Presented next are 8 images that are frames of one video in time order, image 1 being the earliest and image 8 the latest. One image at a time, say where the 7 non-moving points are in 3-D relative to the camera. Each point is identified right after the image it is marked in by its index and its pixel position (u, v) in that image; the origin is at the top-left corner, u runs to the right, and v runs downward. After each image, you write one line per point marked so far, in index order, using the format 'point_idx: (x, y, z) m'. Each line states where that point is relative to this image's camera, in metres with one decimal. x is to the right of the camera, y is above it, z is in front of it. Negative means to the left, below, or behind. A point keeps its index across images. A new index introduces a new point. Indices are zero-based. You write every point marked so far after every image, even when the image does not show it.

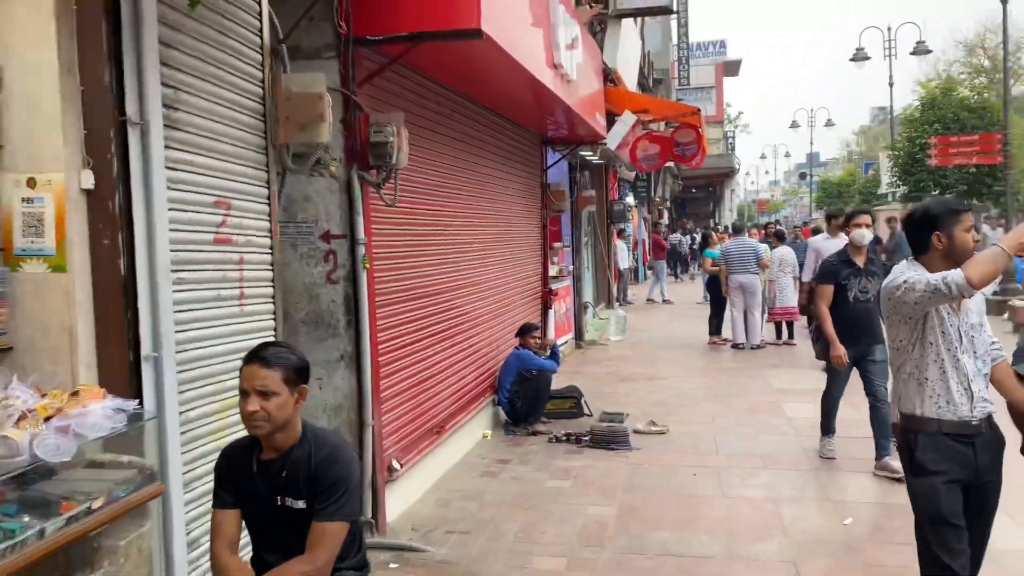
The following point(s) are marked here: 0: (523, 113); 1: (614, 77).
0: (+0.1, +1.8, +8.2) m
1: (+1.2, +2.5, +9.9) m
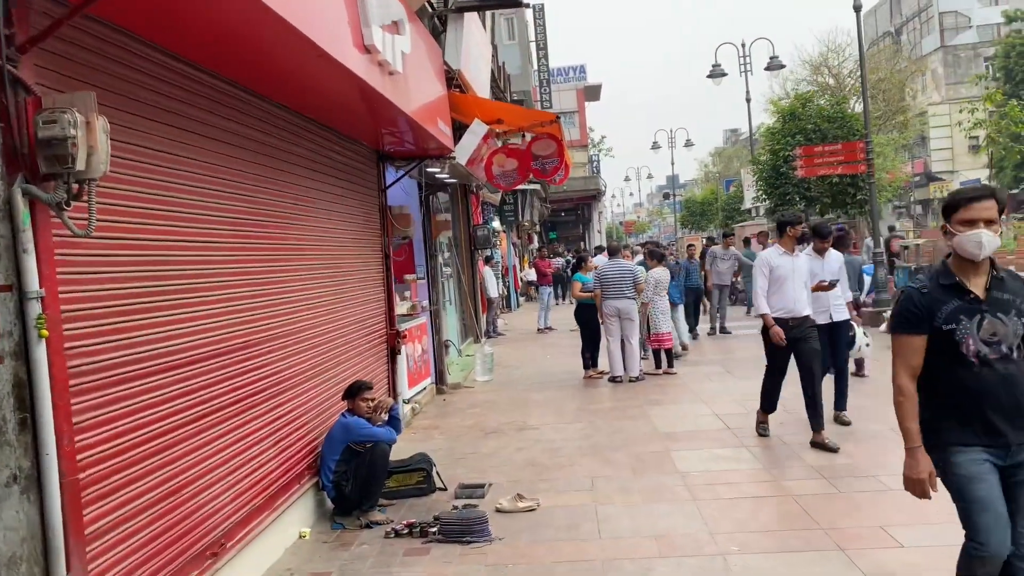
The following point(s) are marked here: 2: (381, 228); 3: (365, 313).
0: (-1.4, +1.4, +6.8) m
1: (-0.5, +2.1, +8.6) m
2: (-1.3, +0.6, +8.1) m
3: (-1.3, -0.2, +7.4) m
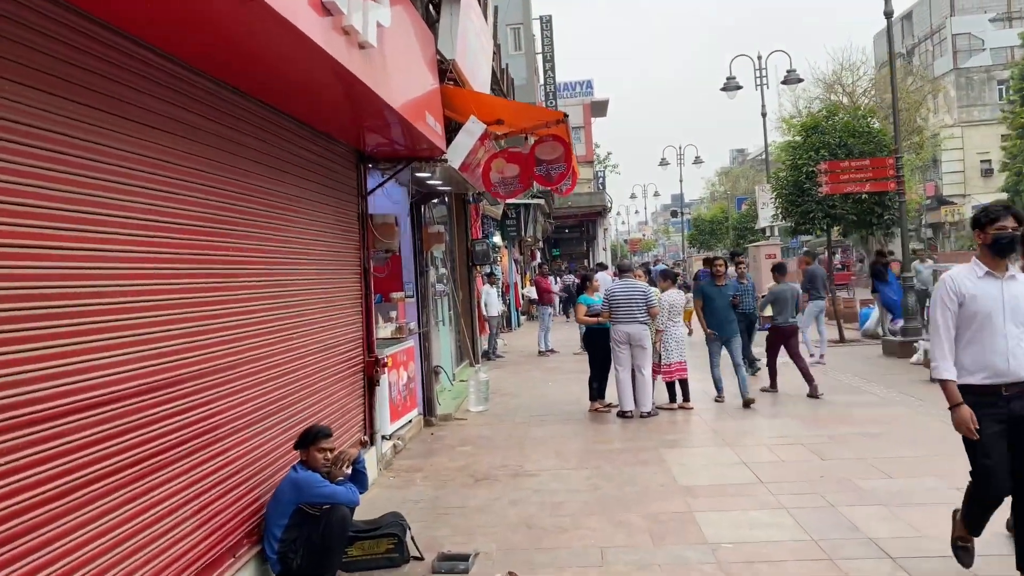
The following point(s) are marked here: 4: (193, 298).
0: (-1.4, +1.2, +5.8) m
1: (-0.5, +1.9, +7.6) m
2: (-1.3, +0.4, +7.1) m
3: (-1.4, -0.4, +6.4) m
4: (-1.5, 0.0, +4.0) m
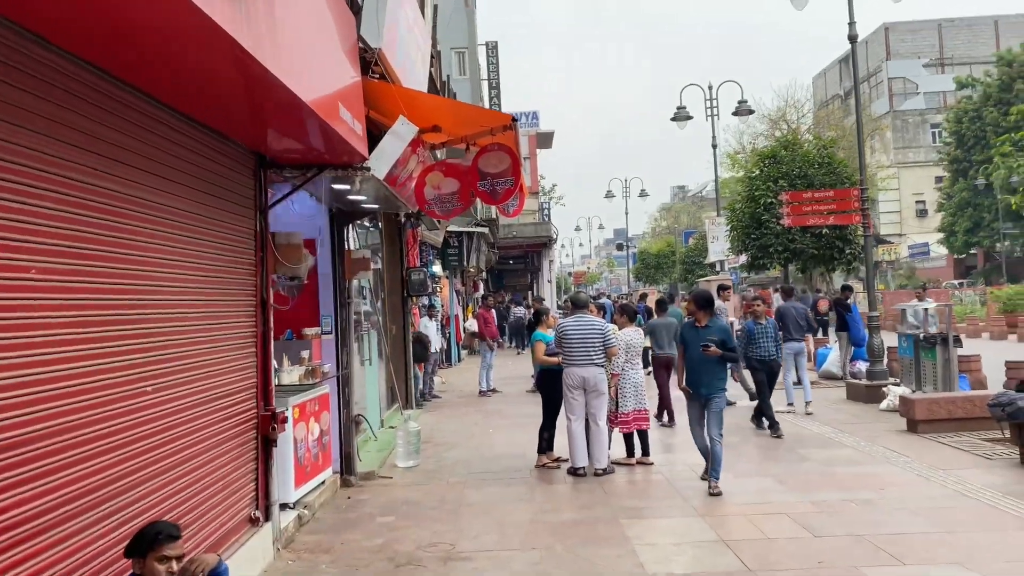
0: (-1.7, +1.0, +4.5) m
1: (-1.0, +1.7, +6.4) m
2: (-1.8, +0.2, +5.7) m
3: (-1.8, -0.6, +5.0) m
4: (-1.8, -0.2, +2.7) m
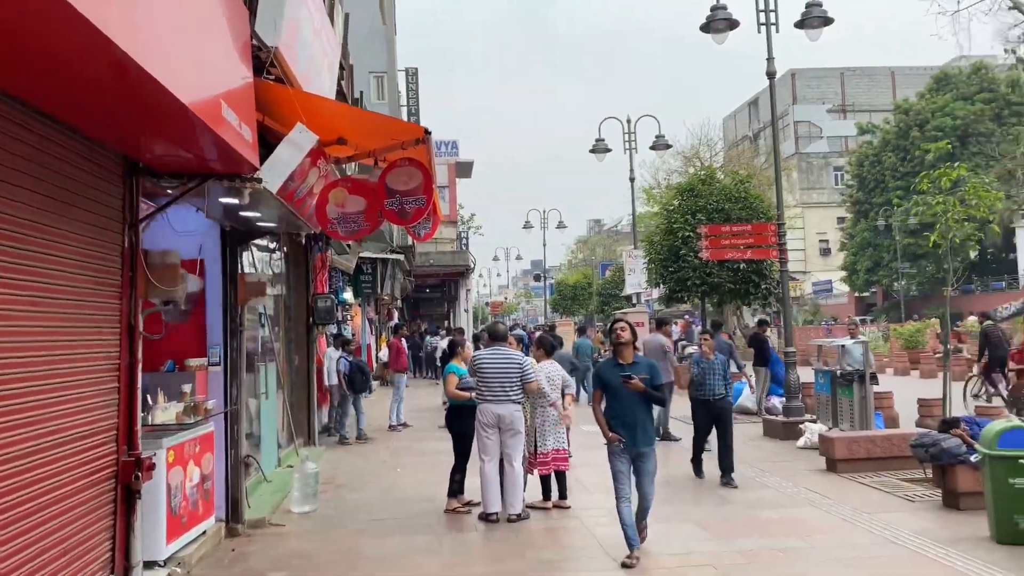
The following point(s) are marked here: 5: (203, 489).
0: (-2.2, +0.9, +3.8) m
1: (-1.6, +1.5, +5.8) m
2: (-2.3, 0.0, +5.0) m
3: (-2.3, -0.7, +4.3) m
4: (-2.1, -0.2, +2.0) m
5: (-2.3, -1.5, +6.1) m
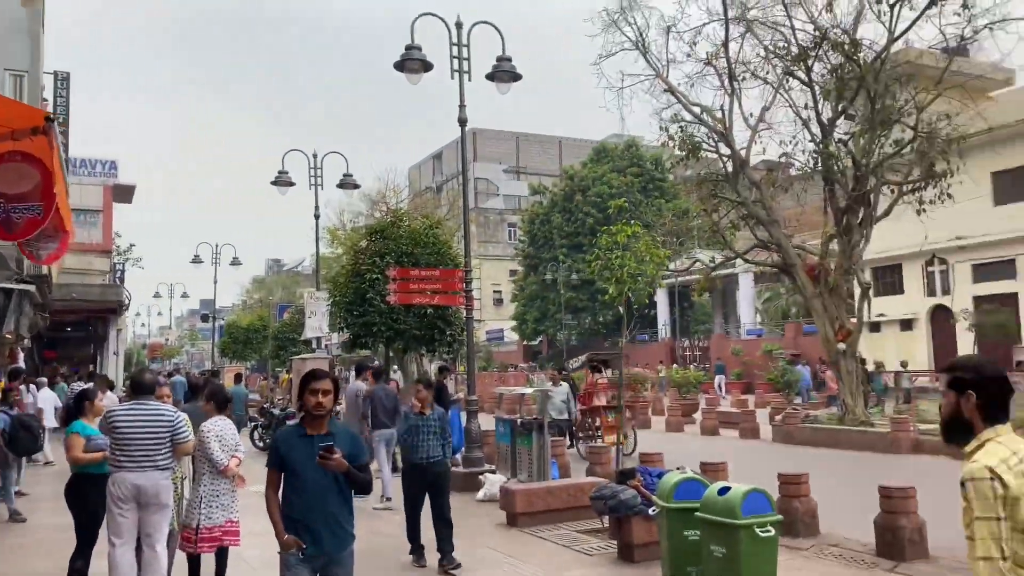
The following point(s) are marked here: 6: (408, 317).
0: (-3.2, +0.9, +2.1) m
1: (-3.4, +1.3, +4.1) m
2: (-3.8, -0.1, +3.0) m
3: (-3.5, -0.8, +2.3) m
4: (-2.5, -0.2, +0.3) m
5: (-4.2, -1.6, +4.0) m
6: (-1.8, -0.5, +13.8) m
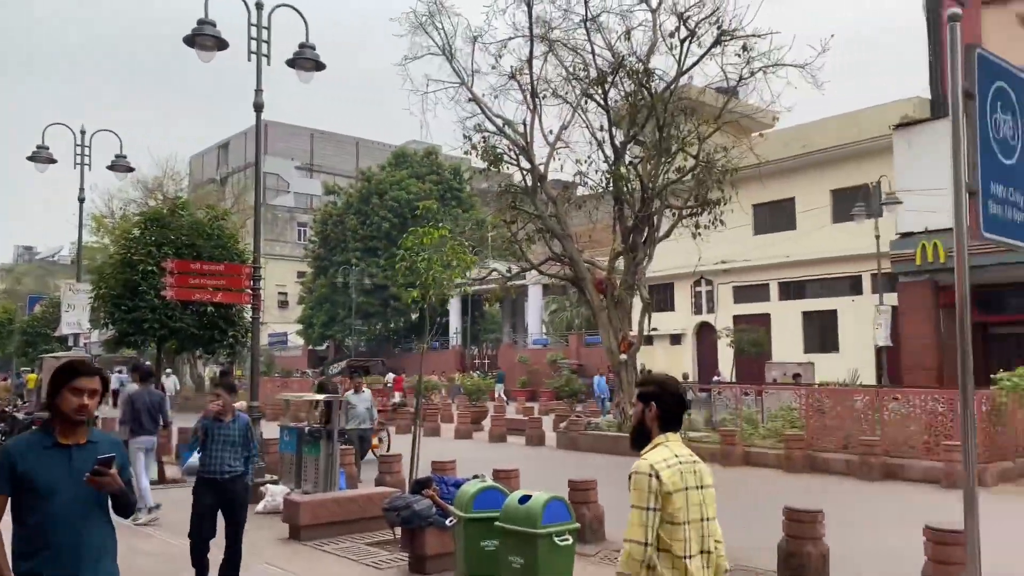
0: (-3.4, +1.1, +1.0) m
1: (-4.1, +1.5, +2.9) m
2: (-4.3, +0.2, +1.7) m
3: (-3.9, -0.6, +1.1) m
4: (-2.3, 0.0, -0.5) m
5: (-5.0, -1.4, +2.5) m
6: (-5.0, -0.4, +12.7) m
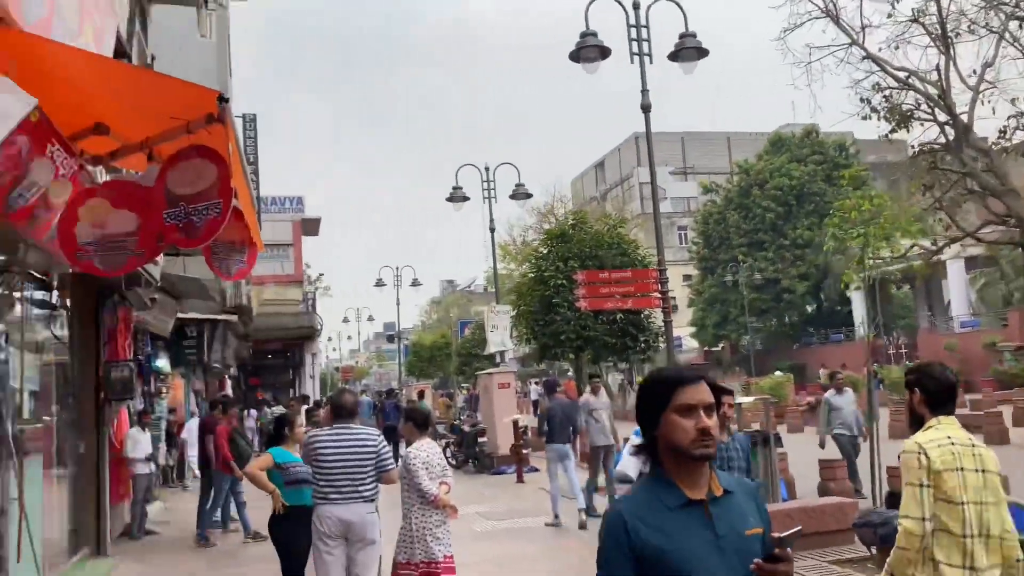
0: (-2.5, +0.8, +1.8) m
1: (-2.3, +1.2, +3.8) m
2: (-2.9, -0.2, +2.8) m
3: (-2.7, -0.9, +2.1) m
4: (-2.1, -0.2, -0.1) m
5: (-3.0, -1.8, +3.8) m
6: (+1.3, -0.6, +13.0) m
